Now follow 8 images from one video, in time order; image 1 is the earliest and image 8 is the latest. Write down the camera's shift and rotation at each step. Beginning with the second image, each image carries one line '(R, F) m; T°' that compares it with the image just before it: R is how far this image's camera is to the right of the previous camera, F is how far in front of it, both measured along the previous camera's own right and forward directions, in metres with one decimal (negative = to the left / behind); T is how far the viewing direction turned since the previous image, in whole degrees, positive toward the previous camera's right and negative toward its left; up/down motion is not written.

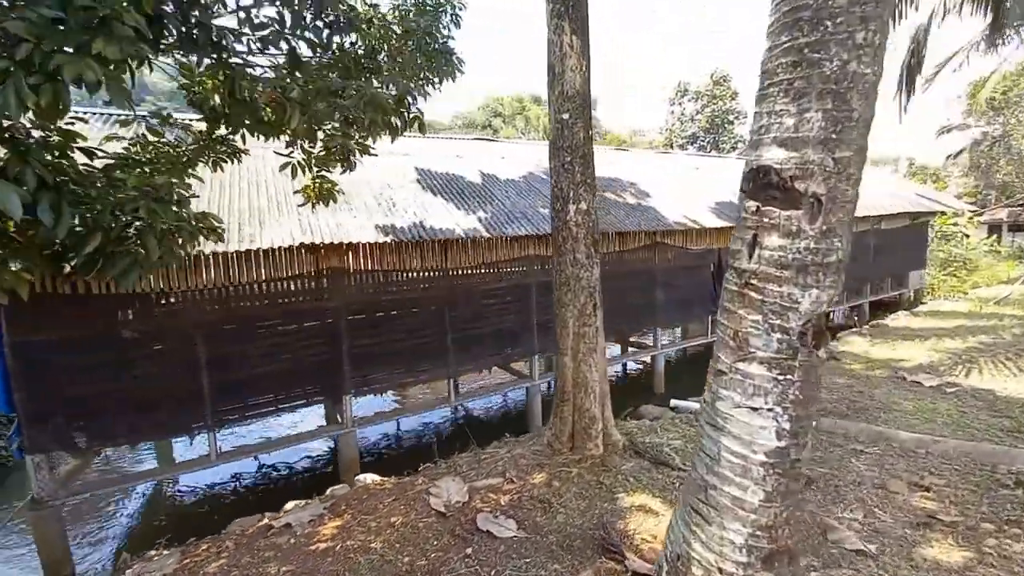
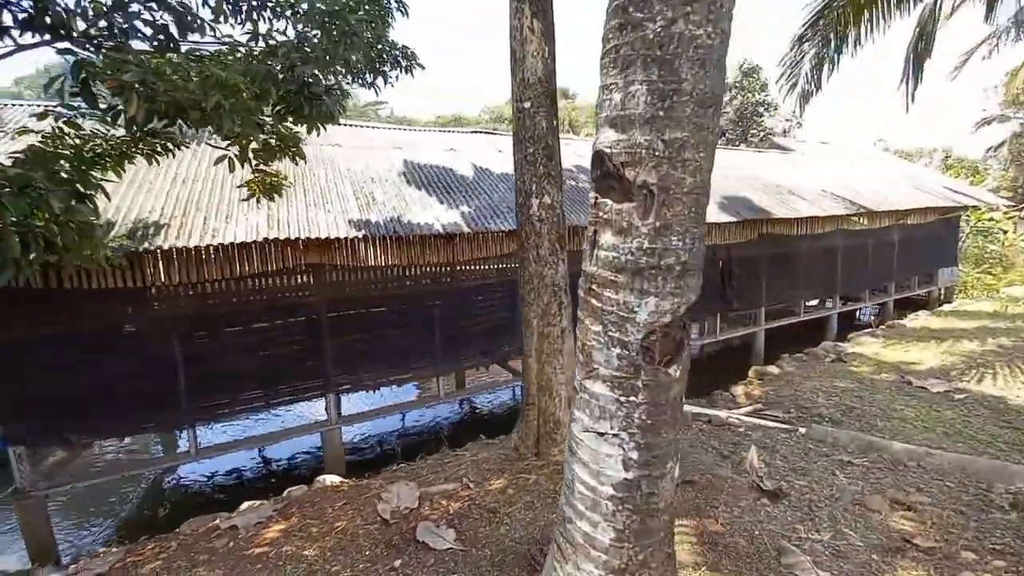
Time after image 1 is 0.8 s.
(+0.7, +0.2) m; -3°
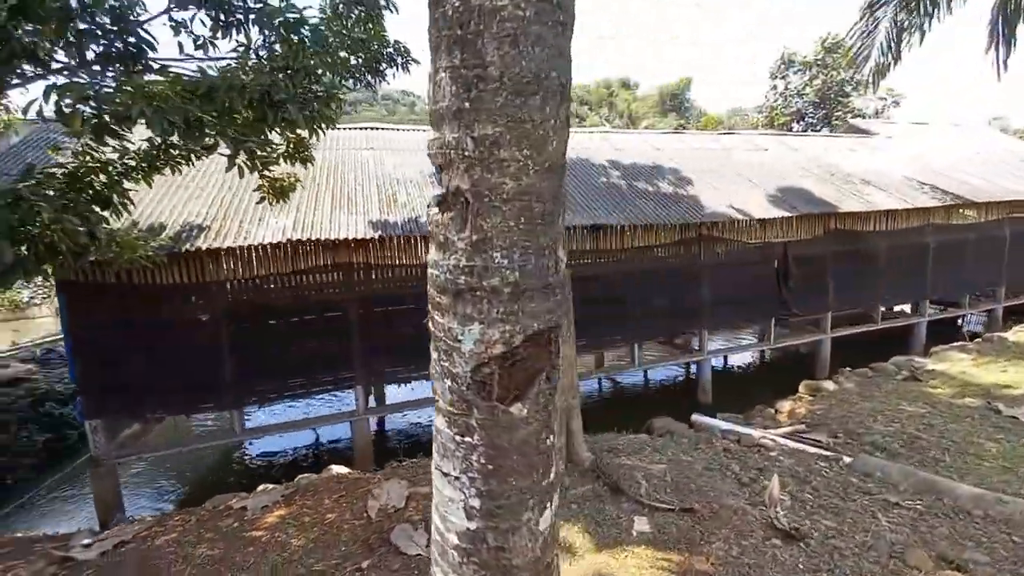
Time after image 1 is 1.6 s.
(+0.6, +0.2) m; -8°
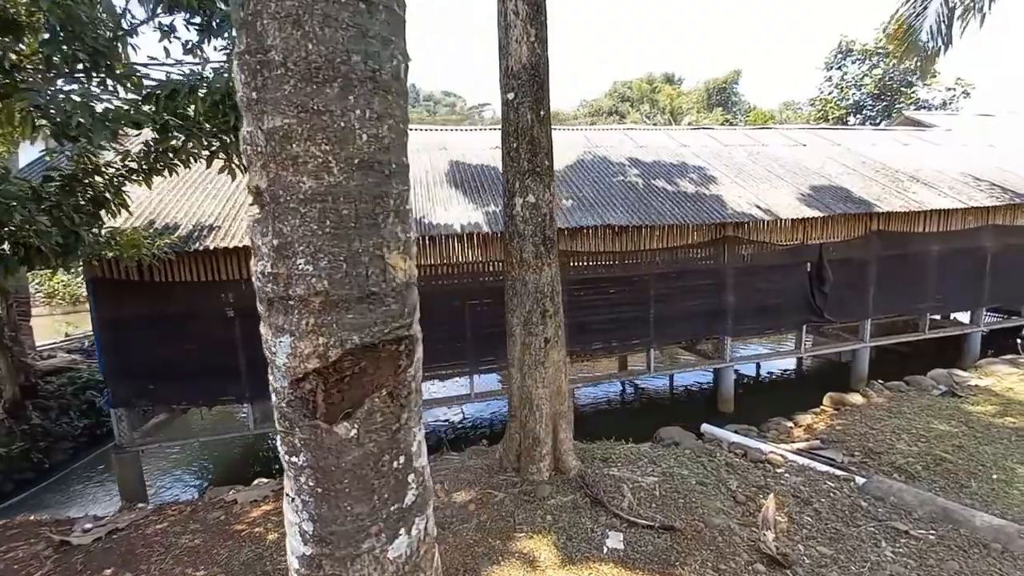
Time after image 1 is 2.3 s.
(+0.5, +0.1) m; -5°
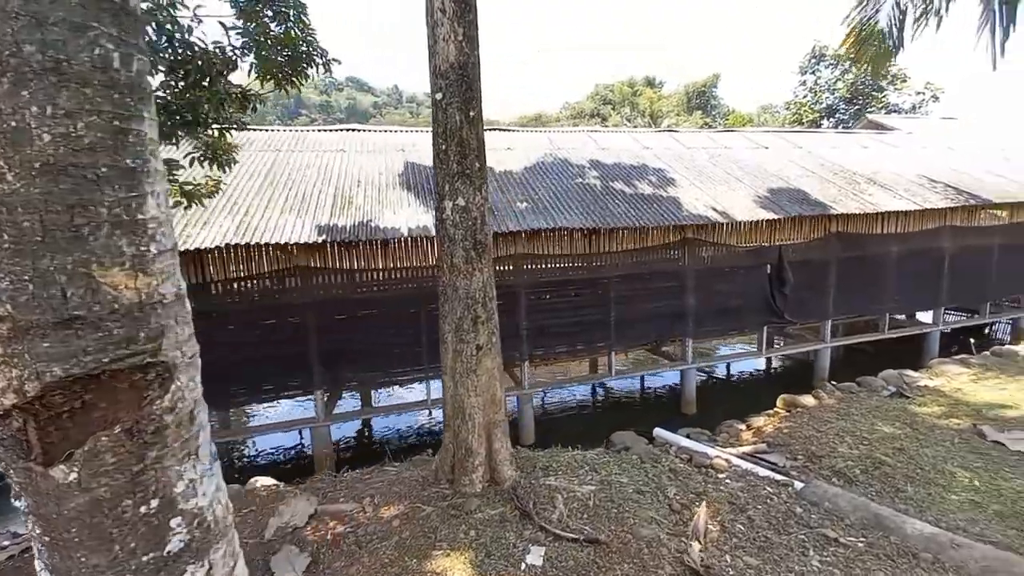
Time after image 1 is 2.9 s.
(+0.5, +0.1) m; +2°
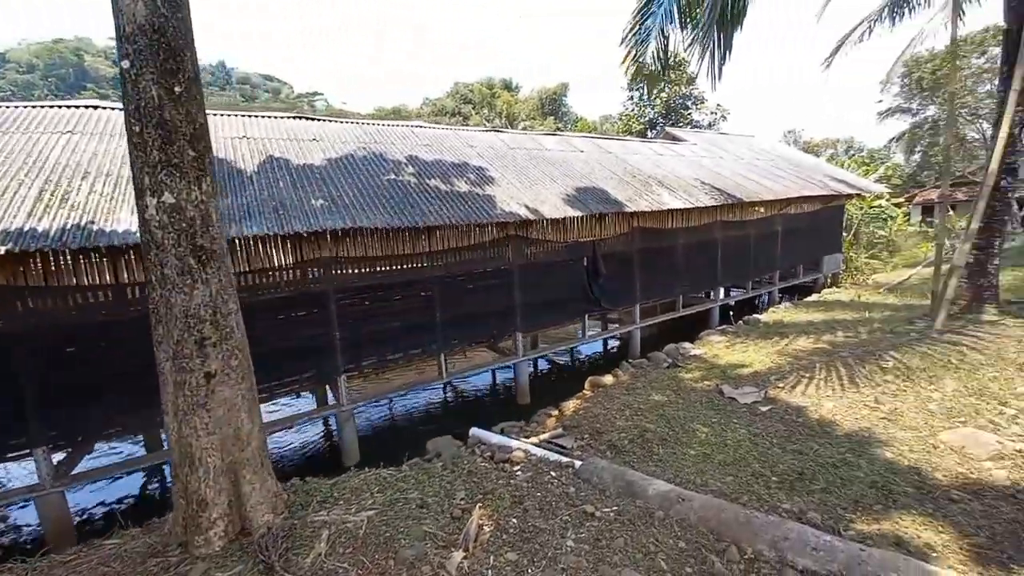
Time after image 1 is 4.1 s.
(+0.9, +0.1) m; +17°
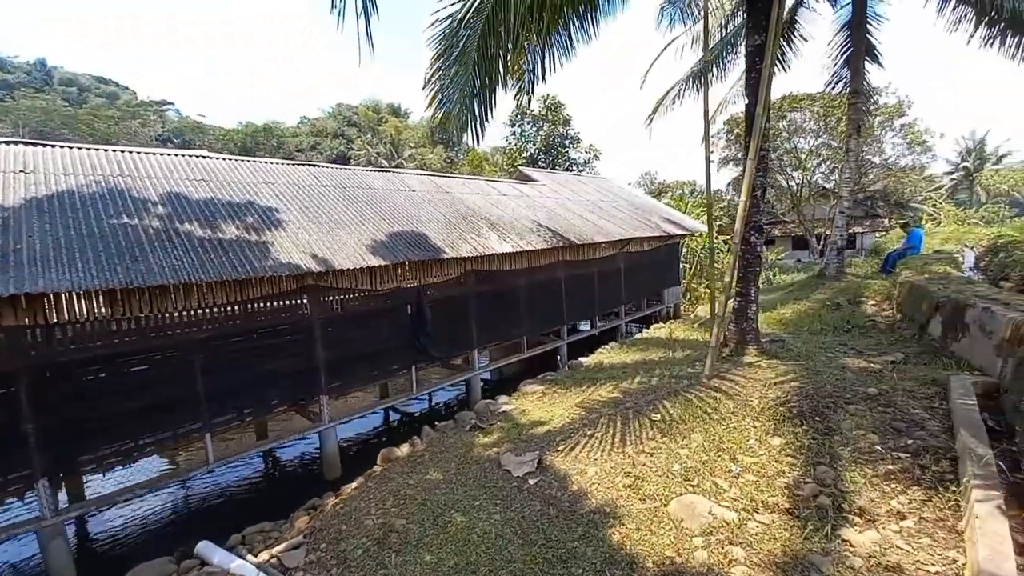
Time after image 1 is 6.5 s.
(+1.6, +0.3) m; +13°
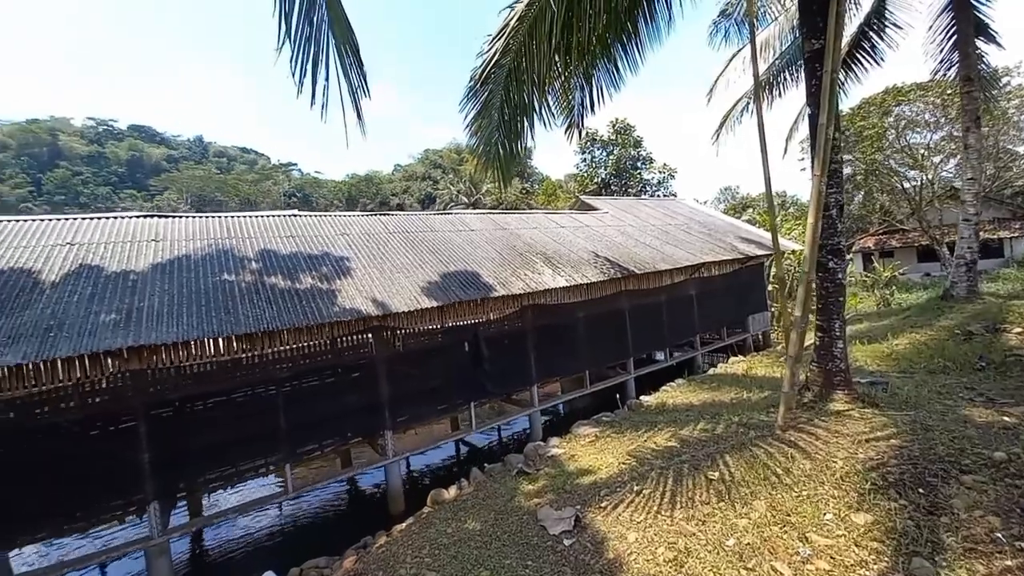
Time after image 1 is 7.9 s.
(+0.5, +0.1) m; -11°
